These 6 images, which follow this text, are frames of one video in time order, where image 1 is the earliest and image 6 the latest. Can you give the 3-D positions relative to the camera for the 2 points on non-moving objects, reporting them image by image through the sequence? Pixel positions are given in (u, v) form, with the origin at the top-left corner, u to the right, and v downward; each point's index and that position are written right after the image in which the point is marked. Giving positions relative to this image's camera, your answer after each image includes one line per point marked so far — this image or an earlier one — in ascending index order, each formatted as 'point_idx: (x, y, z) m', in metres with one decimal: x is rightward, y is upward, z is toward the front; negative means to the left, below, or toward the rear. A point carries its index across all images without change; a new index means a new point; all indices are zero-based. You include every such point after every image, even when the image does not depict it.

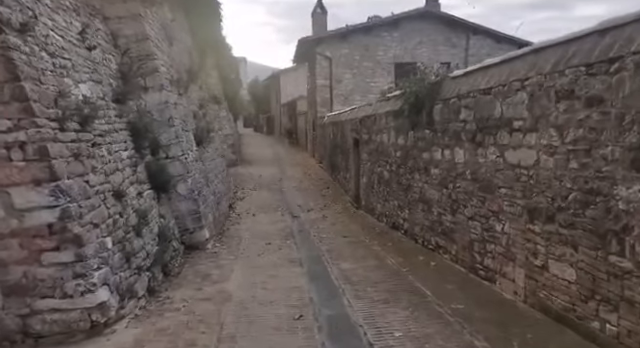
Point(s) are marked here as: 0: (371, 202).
0: (+1.2, -0.6, +9.4) m
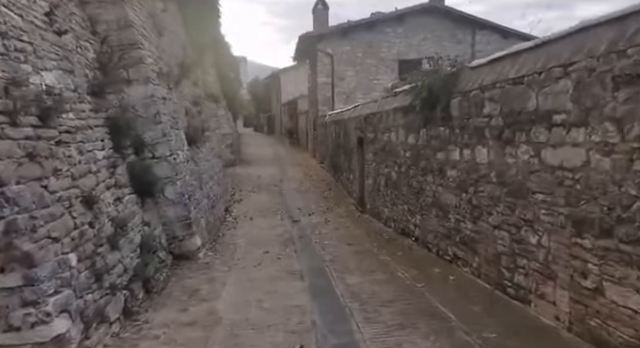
0: (+1.2, -0.7, +8.8) m
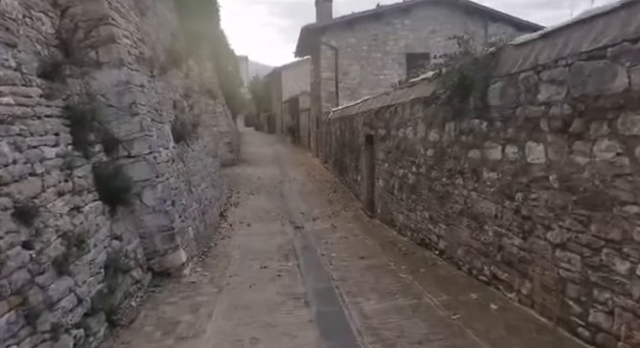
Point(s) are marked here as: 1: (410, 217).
0: (+1.3, -0.7, +7.8) m
1: (+1.4, -0.7, +6.8) m
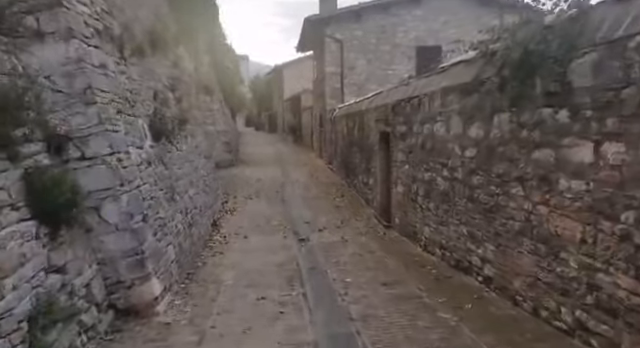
0: (+1.4, -0.7, +6.6) m
1: (+1.6, -0.8, +5.5) m
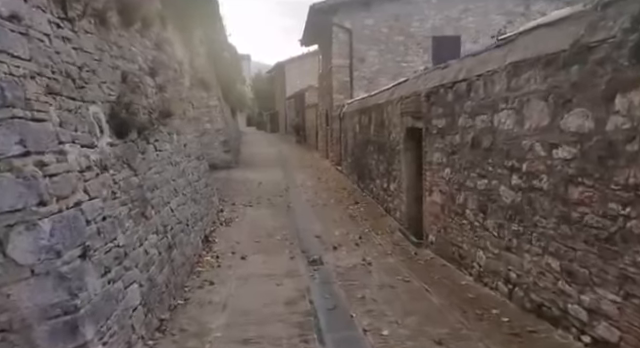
0: (+1.7, -0.8, +5.1) m
1: (+1.8, -0.8, +4.1) m
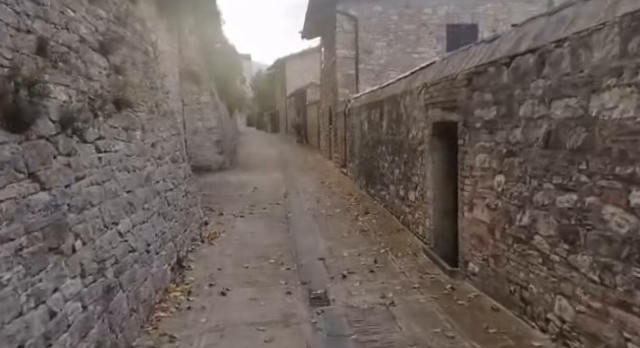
0: (+1.7, -0.9, +3.6) m
1: (+1.8, -0.9, +2.6) m
